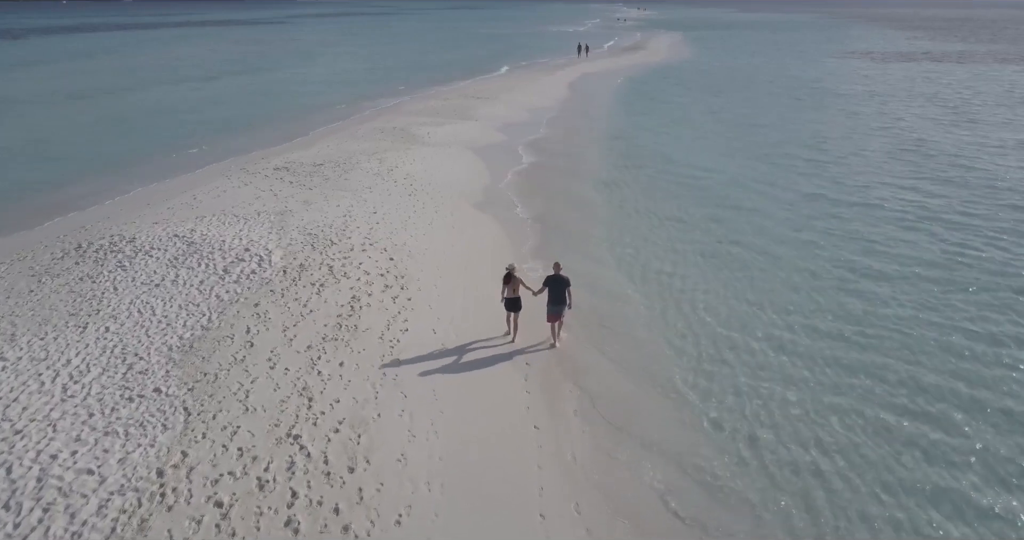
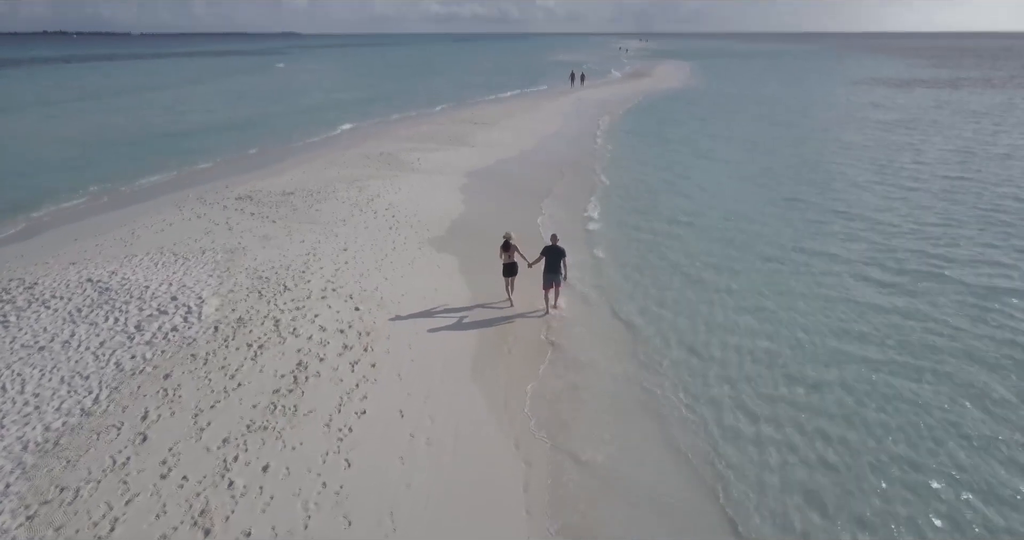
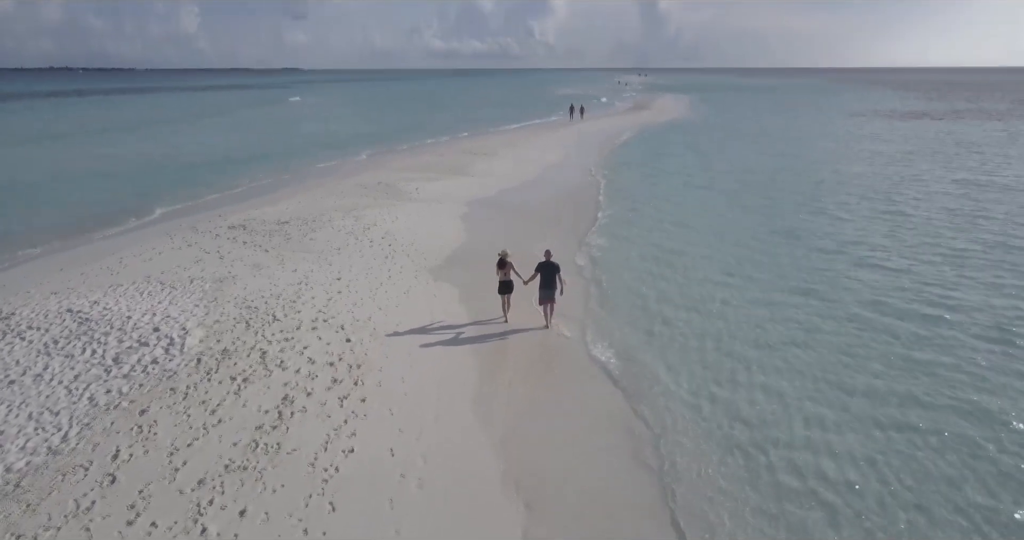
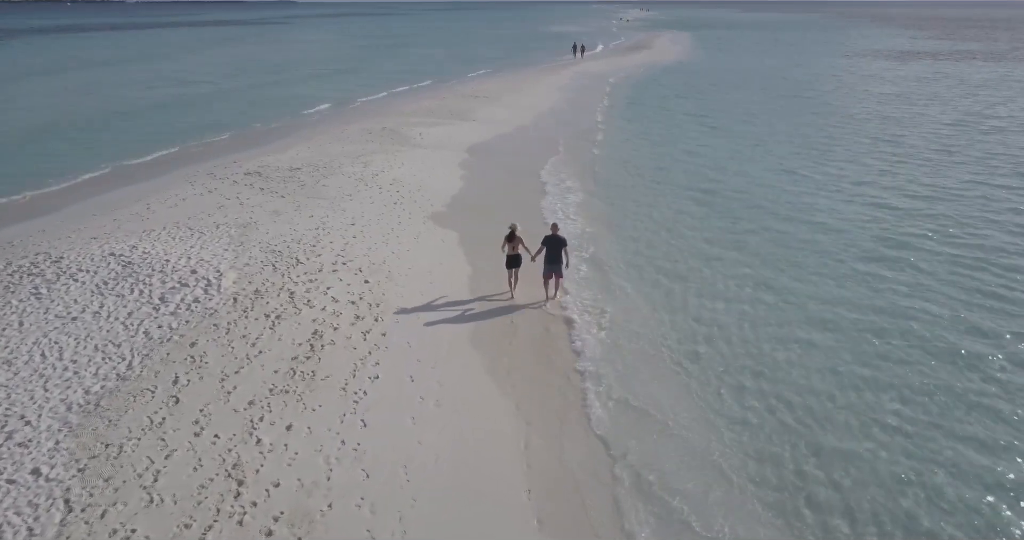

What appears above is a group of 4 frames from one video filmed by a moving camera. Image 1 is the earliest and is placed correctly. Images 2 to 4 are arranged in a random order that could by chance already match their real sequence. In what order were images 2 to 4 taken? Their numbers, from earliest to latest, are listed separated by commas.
4, 2, 3
